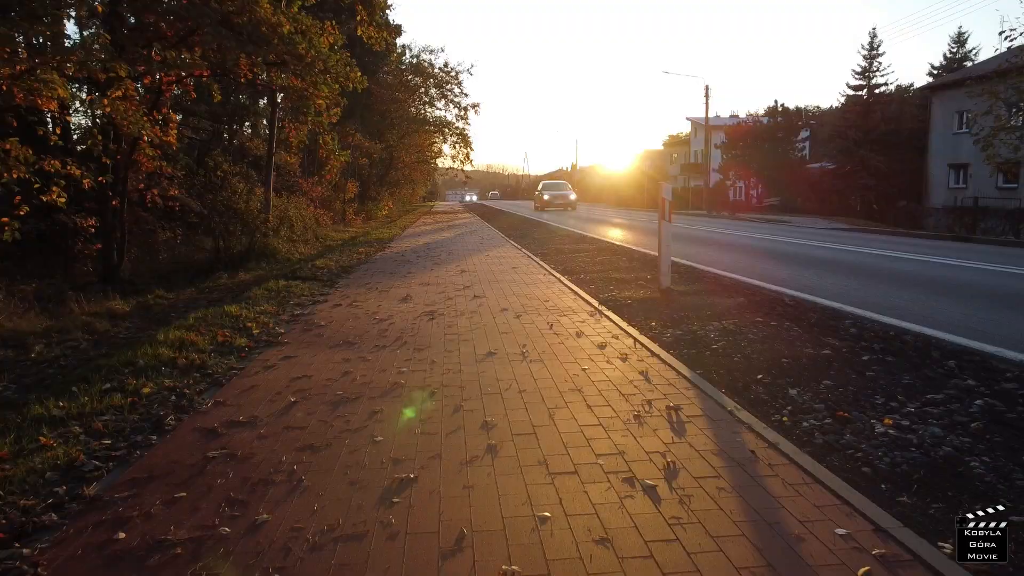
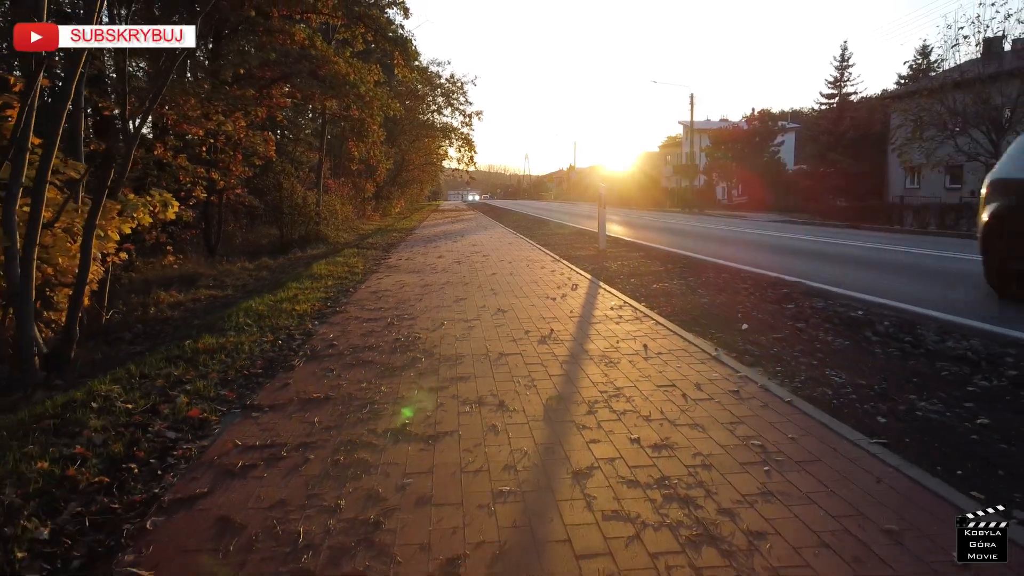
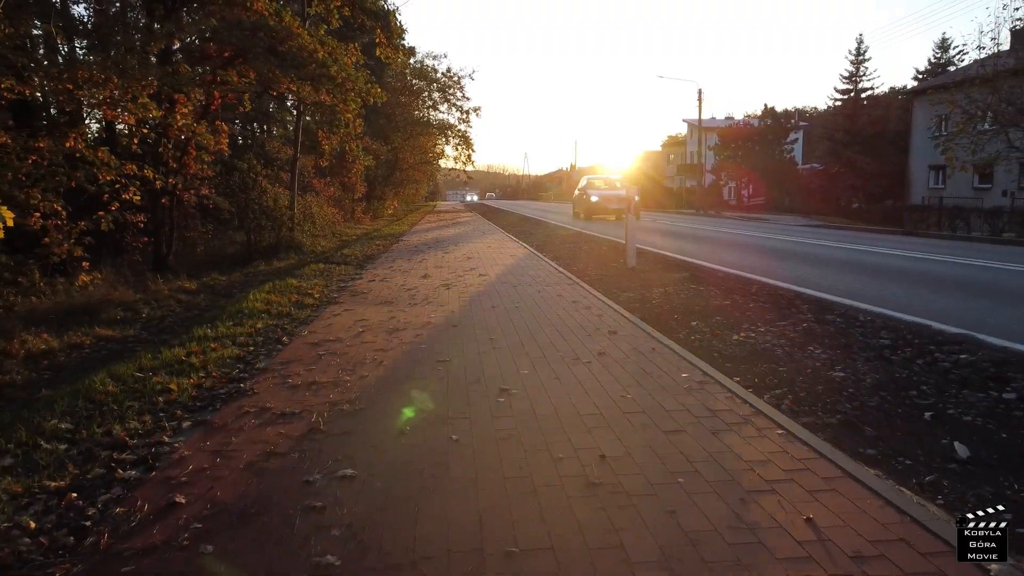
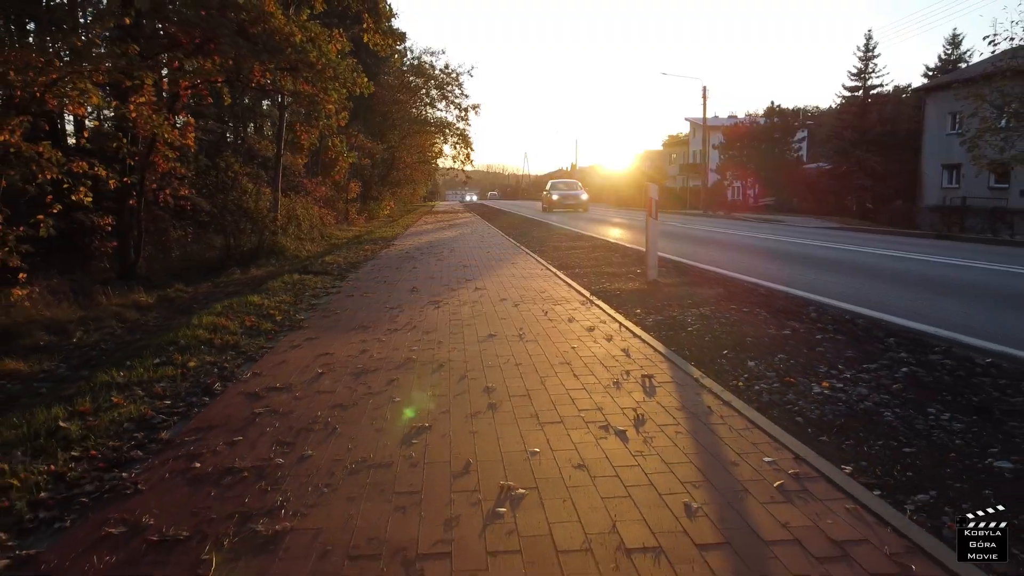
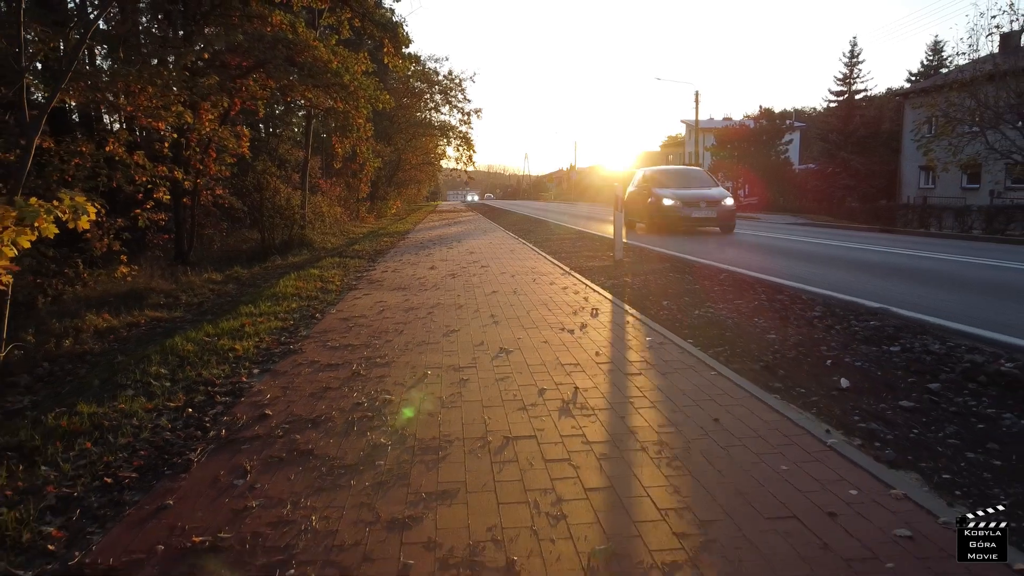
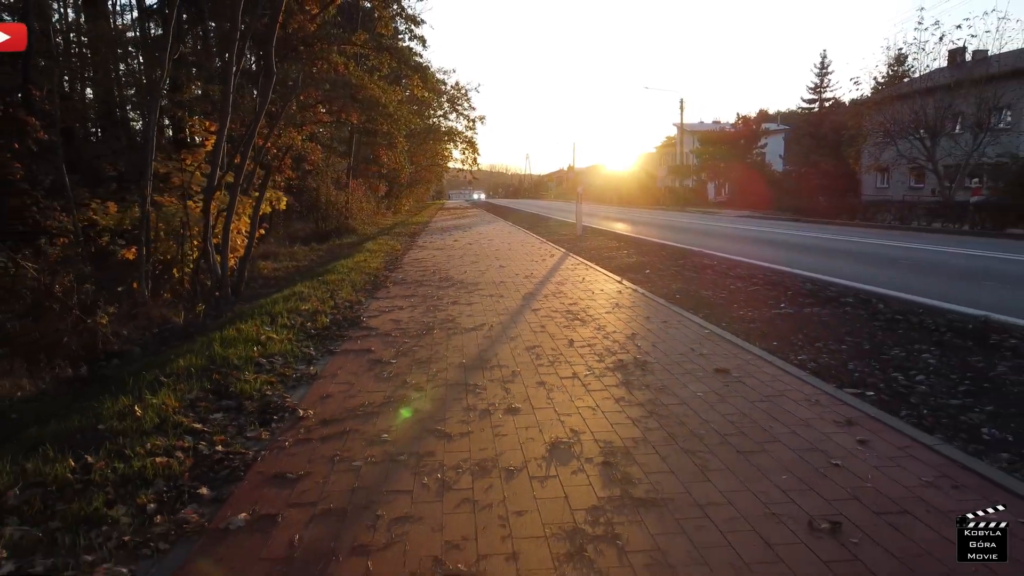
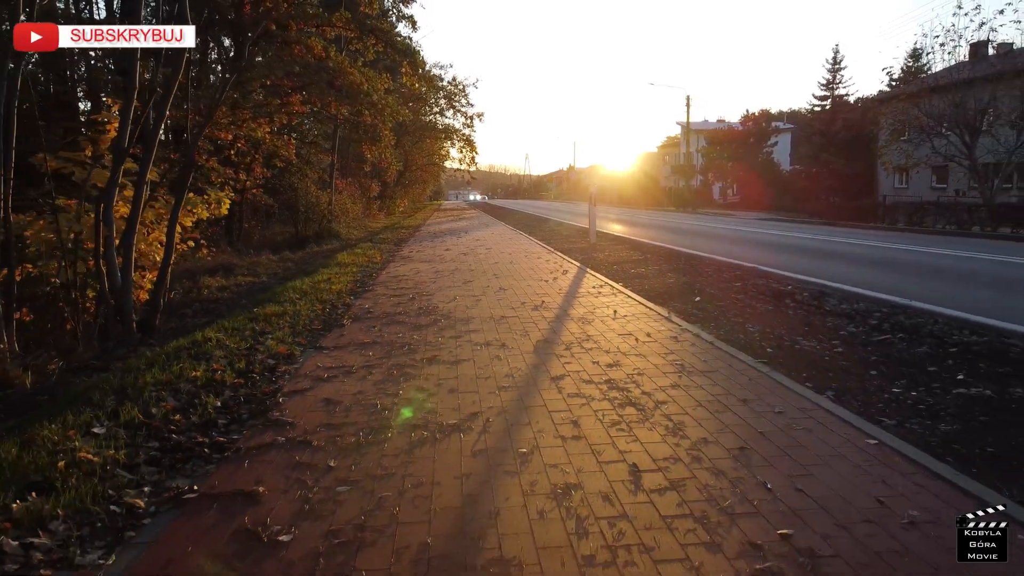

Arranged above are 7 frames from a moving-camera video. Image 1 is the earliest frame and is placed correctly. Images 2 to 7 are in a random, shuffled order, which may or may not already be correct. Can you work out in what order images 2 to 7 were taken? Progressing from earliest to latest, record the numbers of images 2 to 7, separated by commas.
4, 3, 5, 2, 7, 6
